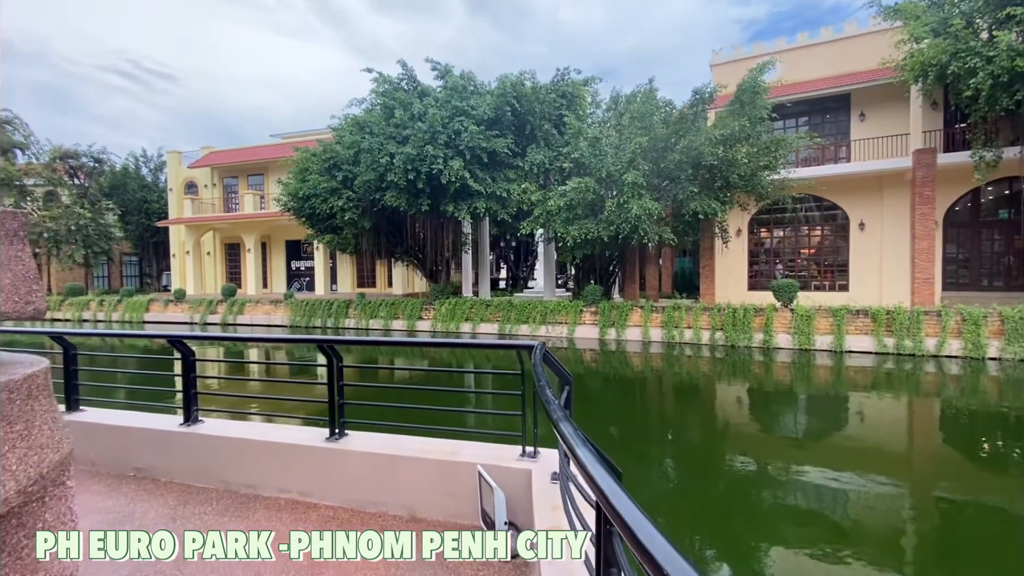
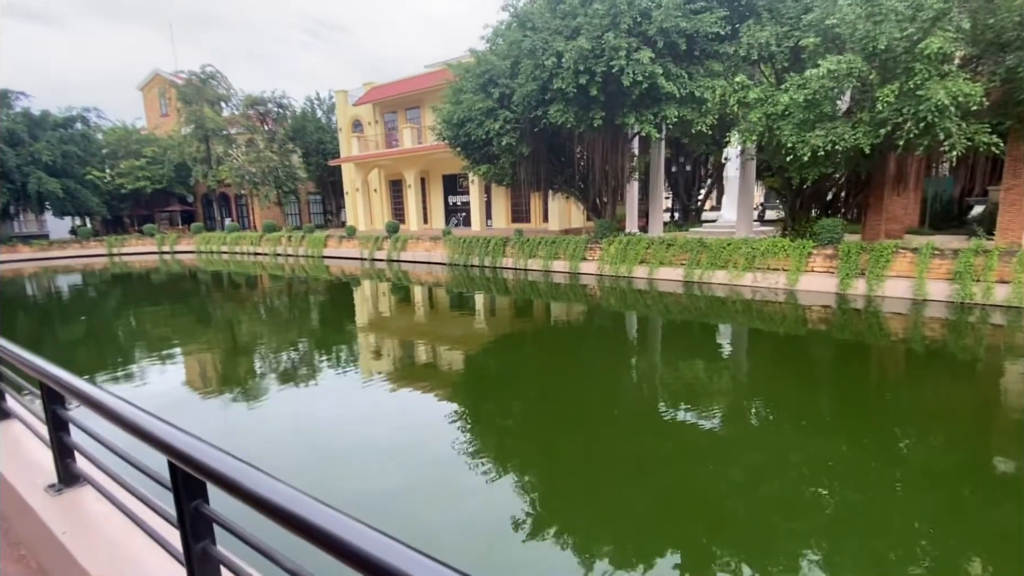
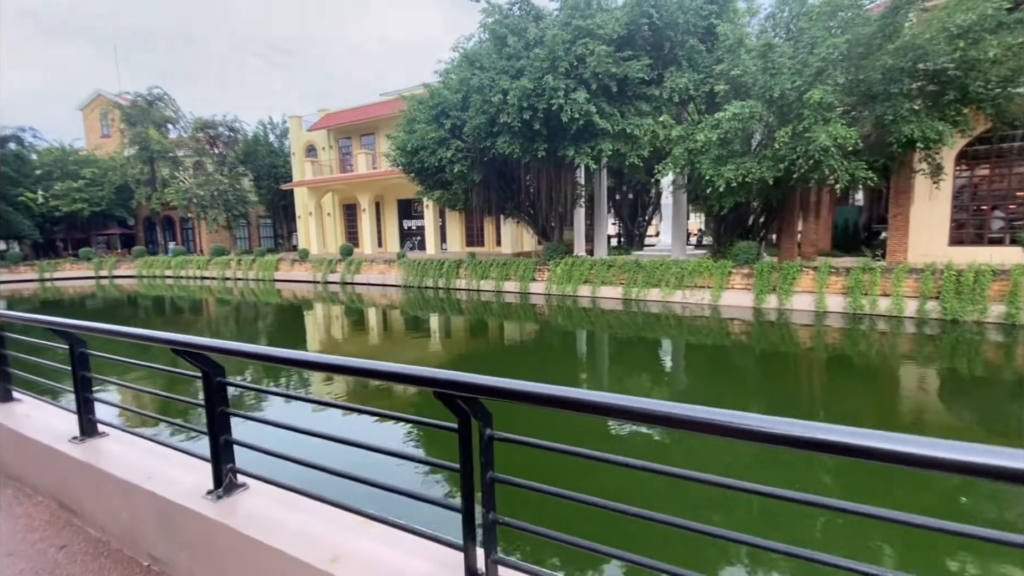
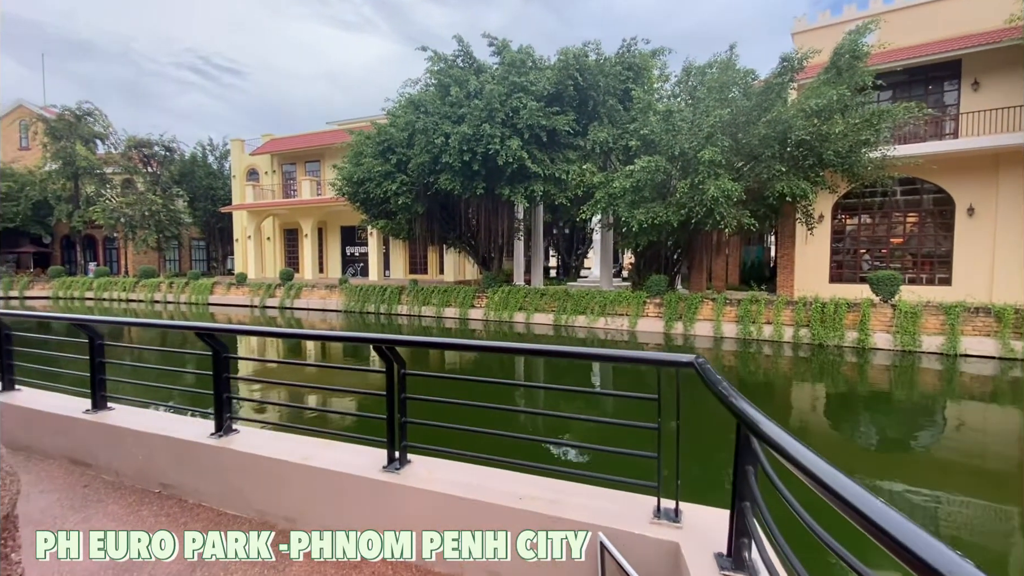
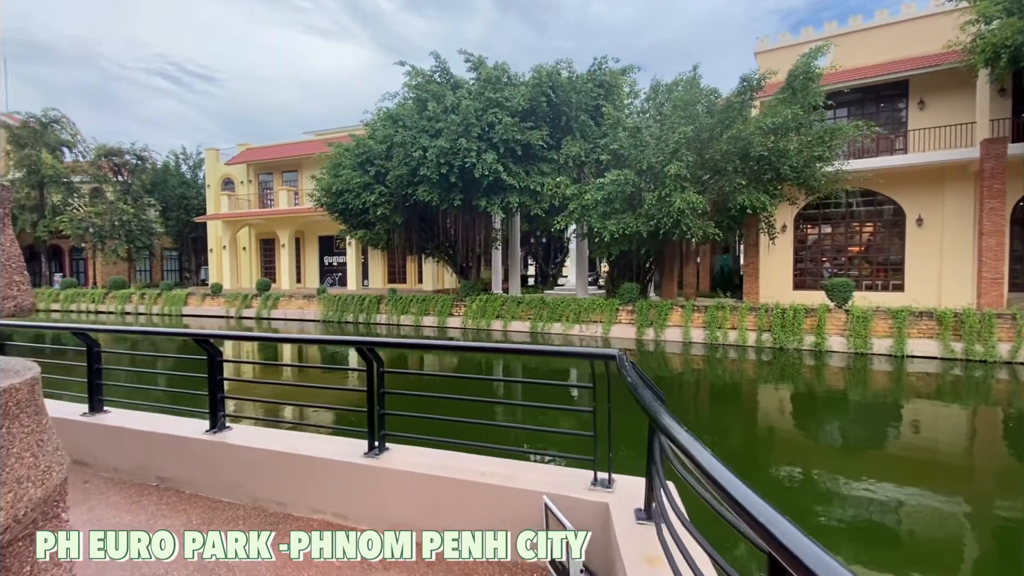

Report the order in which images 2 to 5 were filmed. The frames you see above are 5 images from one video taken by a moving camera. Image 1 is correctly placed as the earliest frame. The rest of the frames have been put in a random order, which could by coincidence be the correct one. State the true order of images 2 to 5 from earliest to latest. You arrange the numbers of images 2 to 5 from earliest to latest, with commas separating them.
5, 4, 3, 2
